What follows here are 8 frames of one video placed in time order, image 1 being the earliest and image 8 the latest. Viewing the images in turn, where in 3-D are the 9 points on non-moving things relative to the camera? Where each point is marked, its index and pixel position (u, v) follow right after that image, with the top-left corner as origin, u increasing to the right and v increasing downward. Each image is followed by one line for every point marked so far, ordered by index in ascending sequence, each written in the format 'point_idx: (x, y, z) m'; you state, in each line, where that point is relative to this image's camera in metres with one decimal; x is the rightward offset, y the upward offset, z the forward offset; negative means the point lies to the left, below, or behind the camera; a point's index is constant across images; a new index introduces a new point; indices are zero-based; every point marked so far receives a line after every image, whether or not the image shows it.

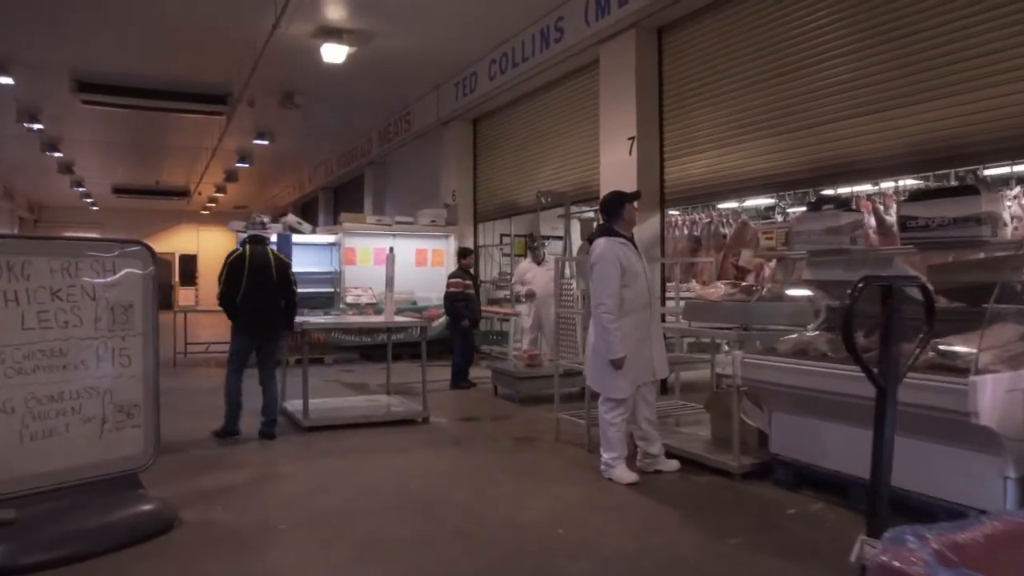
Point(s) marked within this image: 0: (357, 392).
0: (-2.1, -1.4, +7.4) m
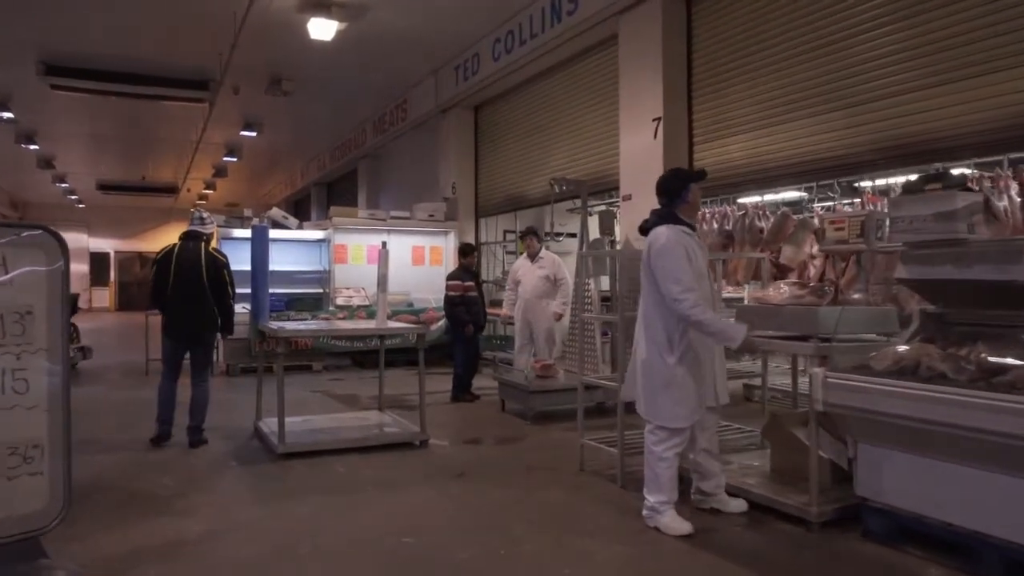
0: (-2.0, -1.4, +6.6) m
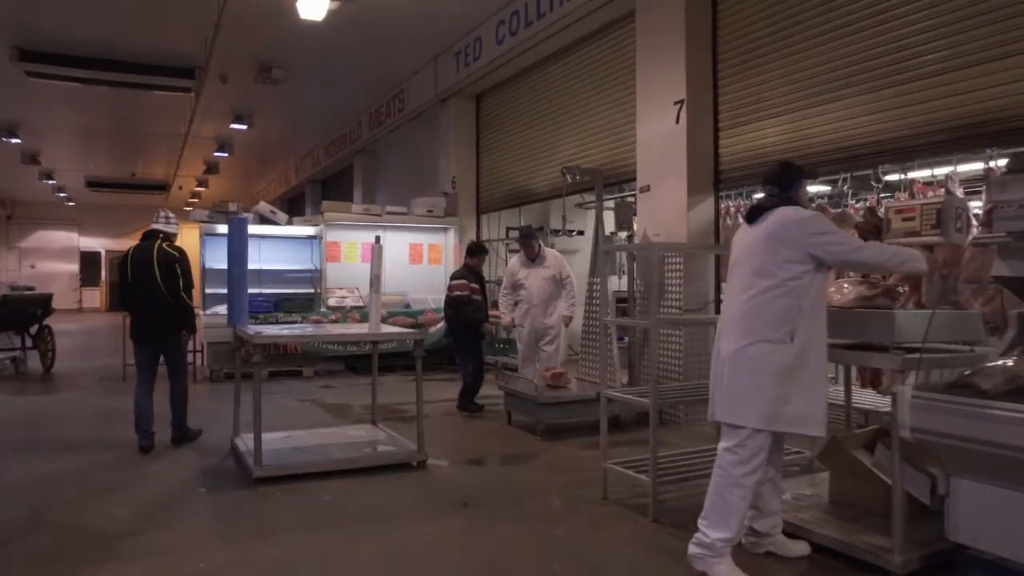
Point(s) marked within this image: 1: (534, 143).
0: (-1.9, -1.4, +6.0) m
1: (+0.4, +2.1, +8.2) m
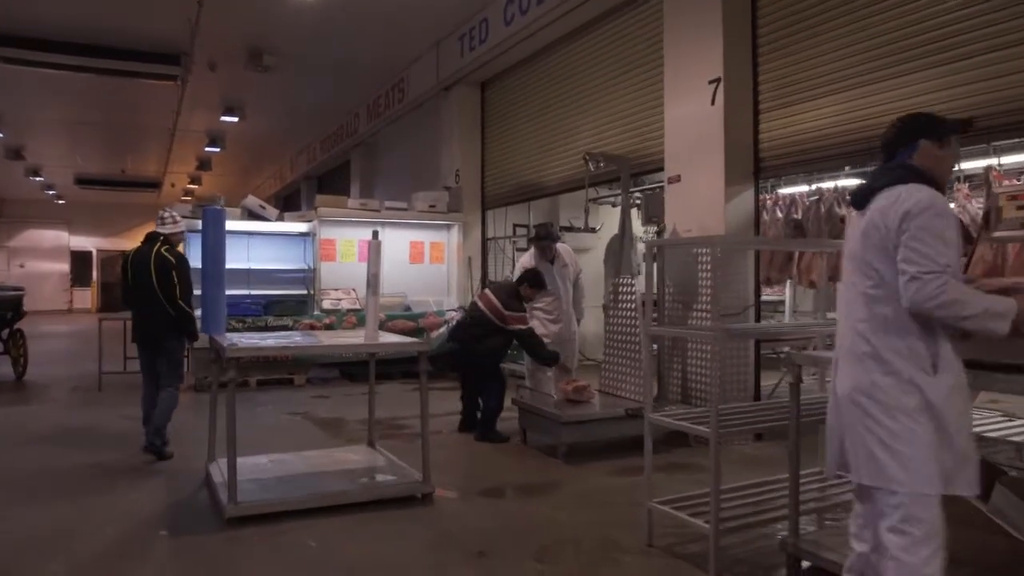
0: (-1.8, -1.4, +5.4) m
1: (+0.5, +2.1, +7.6) m
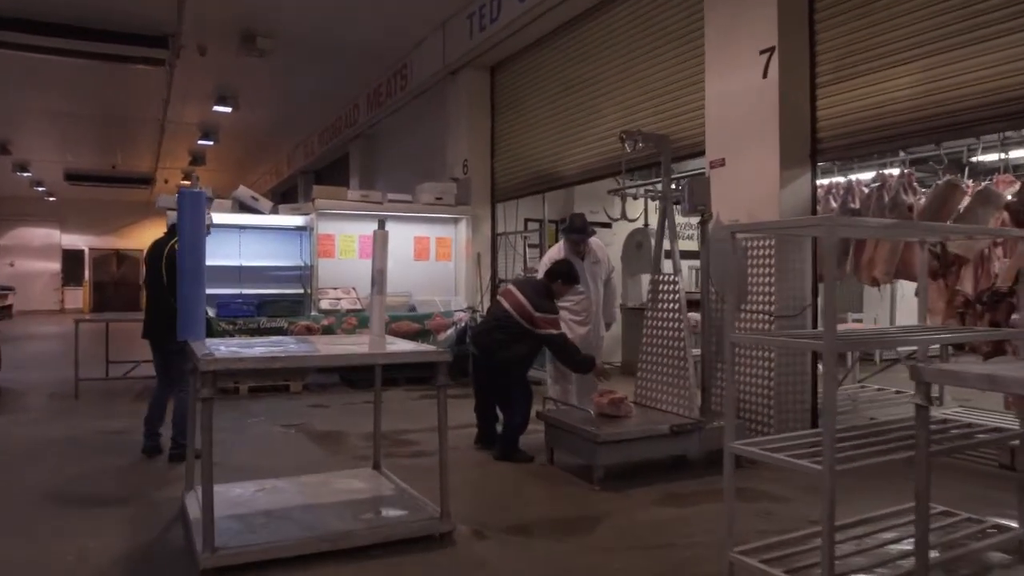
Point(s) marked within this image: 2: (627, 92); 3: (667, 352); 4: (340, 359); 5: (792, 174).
0: (-1.6, -1.4, +4.8) m
1: (+0.7, +2.1, +7.0) m
2: (+1.3, +2.2, +6.0) m
3: (+1.2, -0.5, +4.3) m
4: (-0.9, -0.4, +3.0) m
5: (+2.2, +0.9, +4.3) m
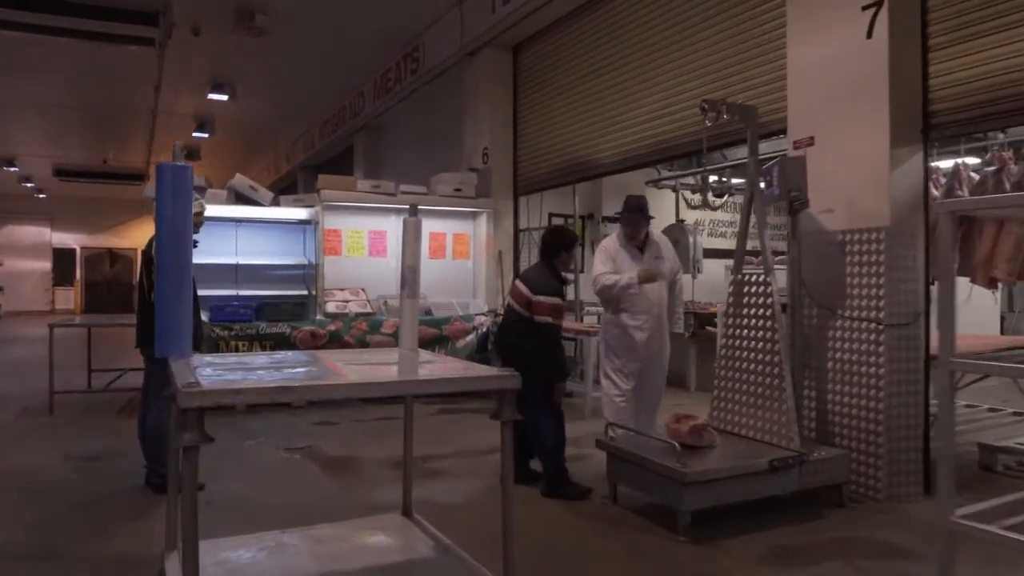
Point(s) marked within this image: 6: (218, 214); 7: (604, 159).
0: (-1.2, -1.4, +4.0) m
1: (+1.0, +2.1, +6.2) m
2: (+1.6, +2.2, +5.3) m
3: (+1.6, -0.5, +3.5) m
4: (-0.6, -0.4, +2.2) m
5: (+2.5, +0.9, +3.6) m
6: (-3.4, +0.9, +6.4) m
7: (+1.0, +1.4, +6.2) m
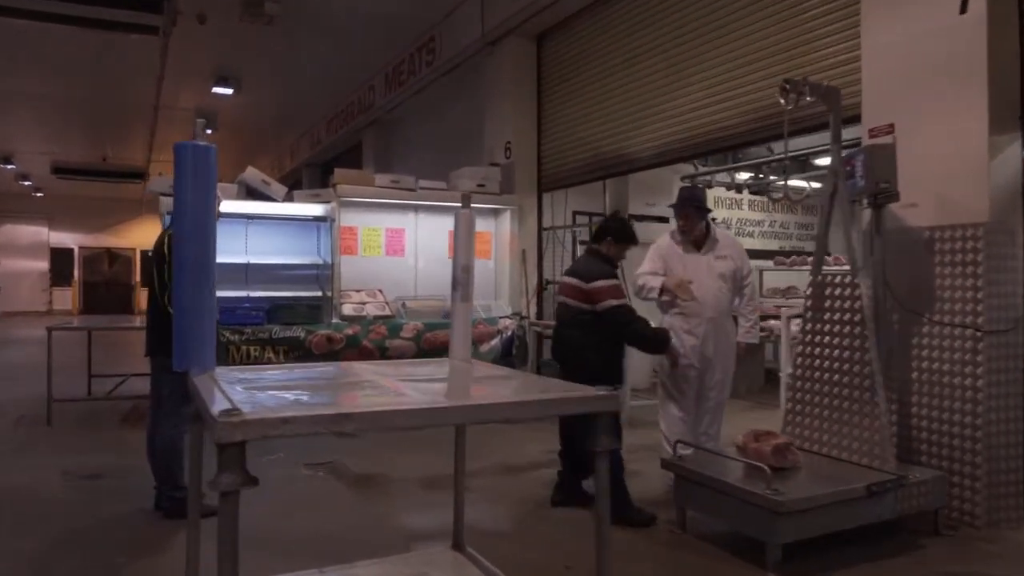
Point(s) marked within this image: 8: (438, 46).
0: (-0.9, -1.4, +3.6) m
1: (+1.3, +2.1, +5.8) m
2: (+1.9, +2.1, +4.9) m
3: (+1.9, -0.5, +3.2) m
4: (-0.2, -0.4, +1.8) m
5: (+2.9, +0.9, +3.2) m
6: (-3.1, +0.9, +6.1) m
7: (+1.4, +1.4, +5.9) m
8: (-1.1, +3.5, +8.0) m
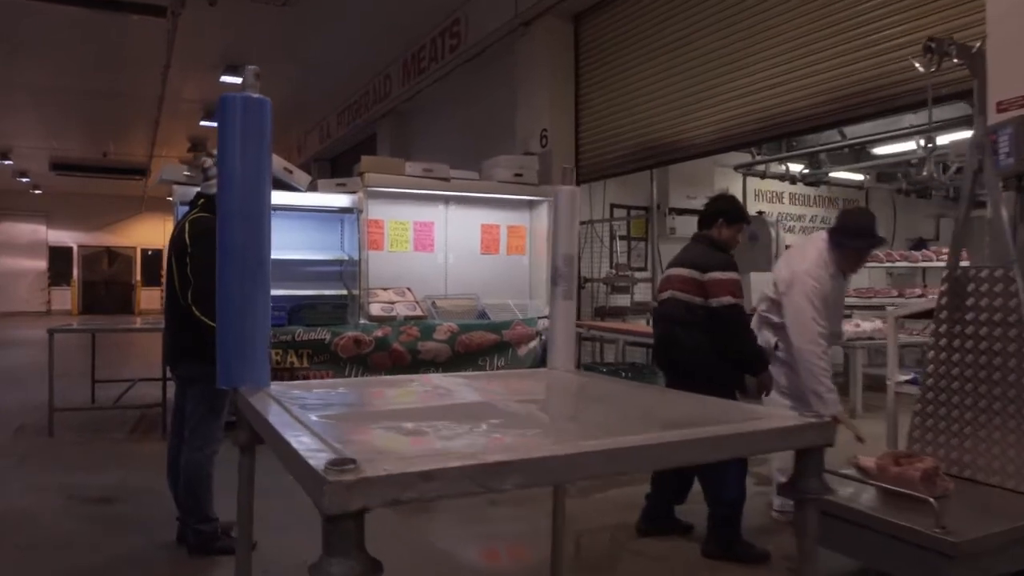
0: (-0.5, -1.4, +3.1) m
1: (+1.8, +2.1, +5.4) m
2: (+2.4, +2.2, +4.5) m
3: (+2.3, -0.5, +2.7) m
4: (+0.2, -0.4, +1.4) m
5: (+3.3, +0.9, +2.8) m
6: (-2.7, +0.9, +5.6) m
7: (+1.8, +1.5, +5.4) m
8: (-0.7, +3.6, +7.5) m
